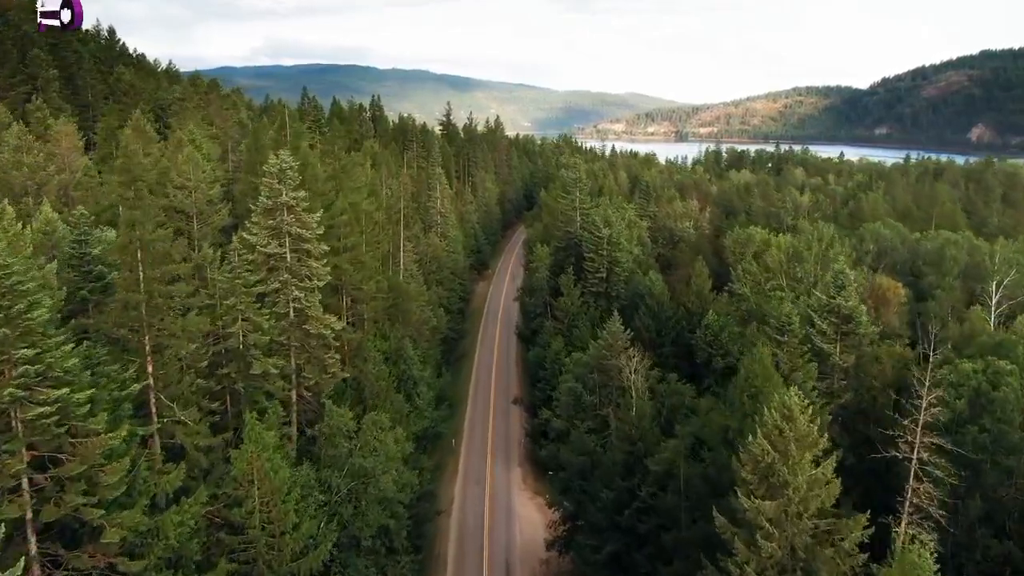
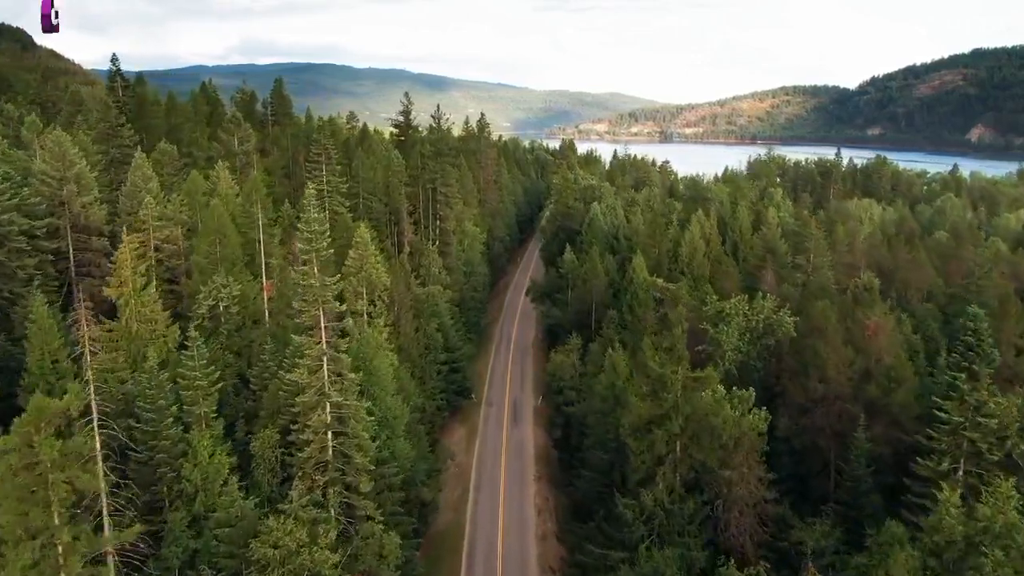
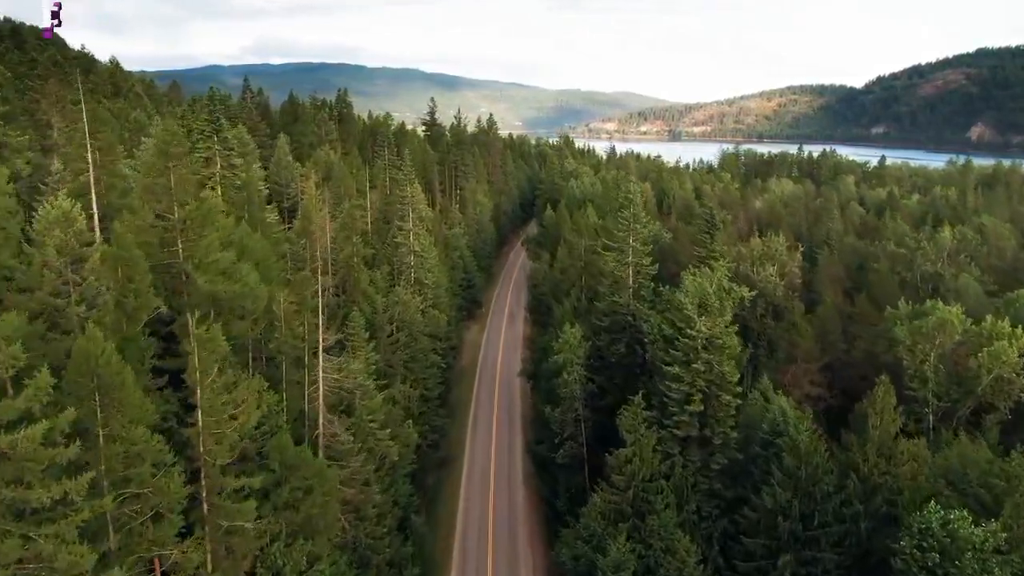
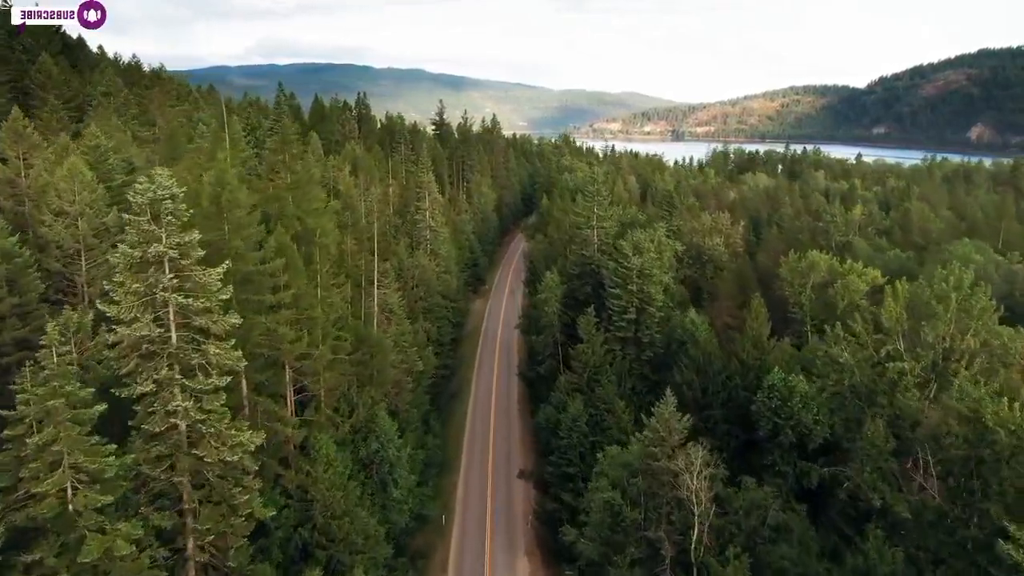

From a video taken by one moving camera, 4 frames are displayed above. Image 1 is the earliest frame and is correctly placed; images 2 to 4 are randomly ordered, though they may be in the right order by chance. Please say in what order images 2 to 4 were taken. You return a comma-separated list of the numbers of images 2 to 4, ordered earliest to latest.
4, 3, 2
